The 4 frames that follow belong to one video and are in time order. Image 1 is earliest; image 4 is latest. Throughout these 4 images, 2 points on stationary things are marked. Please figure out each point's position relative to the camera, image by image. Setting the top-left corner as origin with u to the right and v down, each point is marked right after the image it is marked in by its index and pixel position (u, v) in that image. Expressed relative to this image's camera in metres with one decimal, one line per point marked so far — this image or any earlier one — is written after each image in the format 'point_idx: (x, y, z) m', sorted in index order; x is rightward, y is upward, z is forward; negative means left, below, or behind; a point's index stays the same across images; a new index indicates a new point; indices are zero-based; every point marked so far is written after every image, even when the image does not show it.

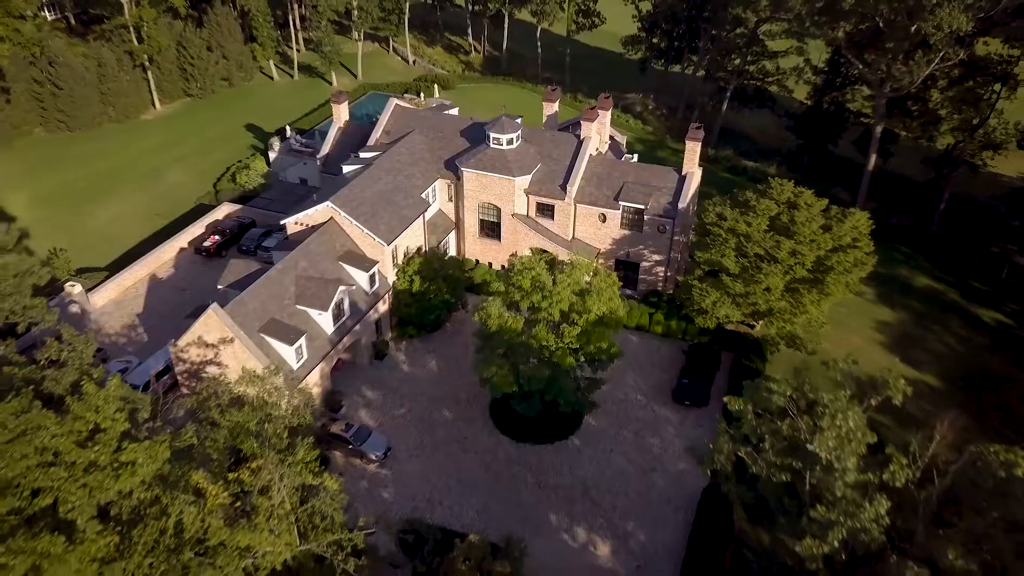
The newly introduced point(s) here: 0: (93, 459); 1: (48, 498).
0: (-9.2, -3.7, +18.1) m
1: (-9.6, -4.3, +16.9) m
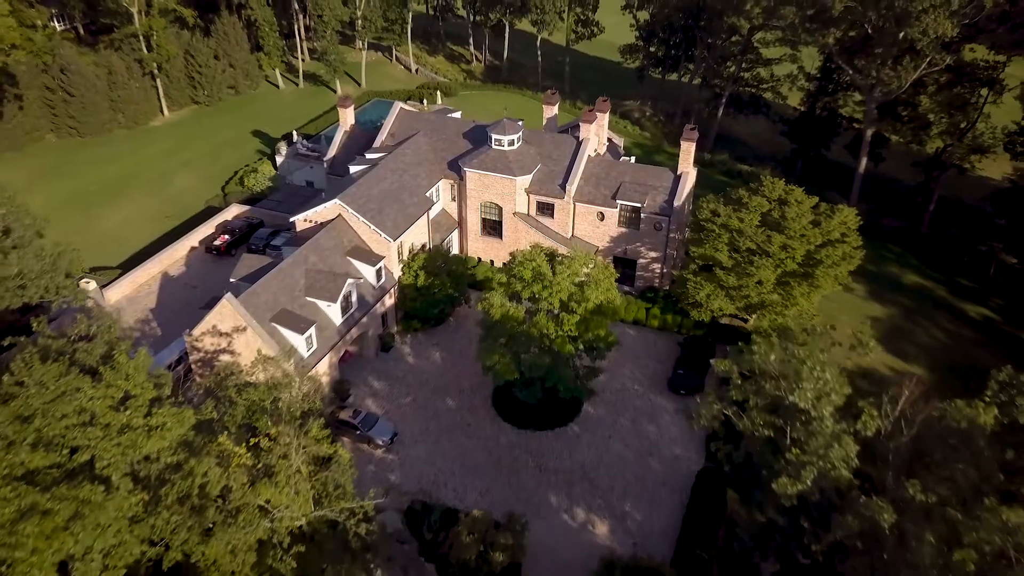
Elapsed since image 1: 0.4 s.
0: (-9.2, -3.1, +19.4) m
1: (-9.5, -3.7, +18.3) m
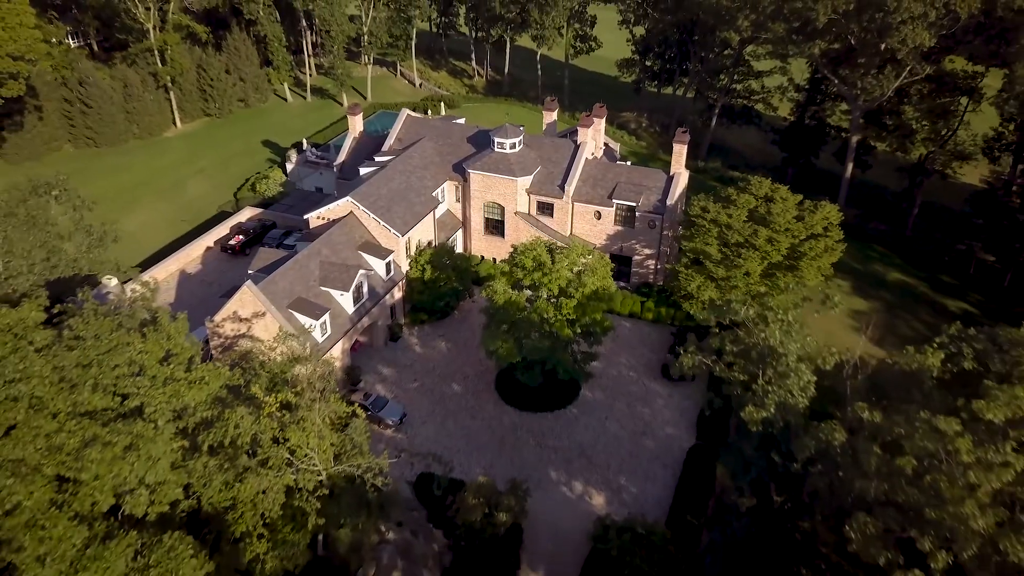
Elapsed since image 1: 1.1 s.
0: (-9.1, -2.3, +21.7) m
1: (-9.4, -2.8, +20.5) m
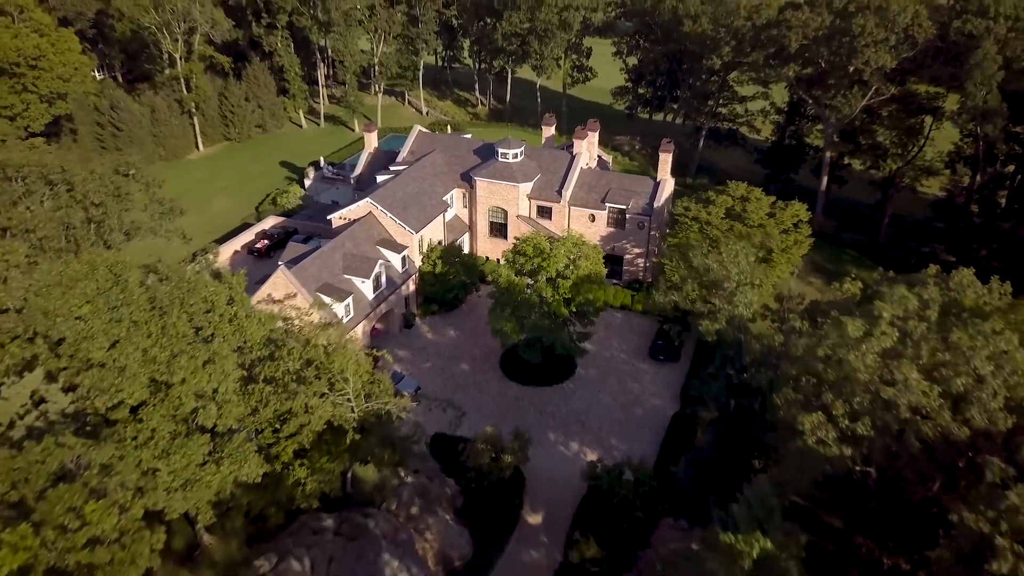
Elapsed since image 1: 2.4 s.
0: (-8.9, -0.8, +26.2) m
1: (-9.3, -1.3, +25.0) m
